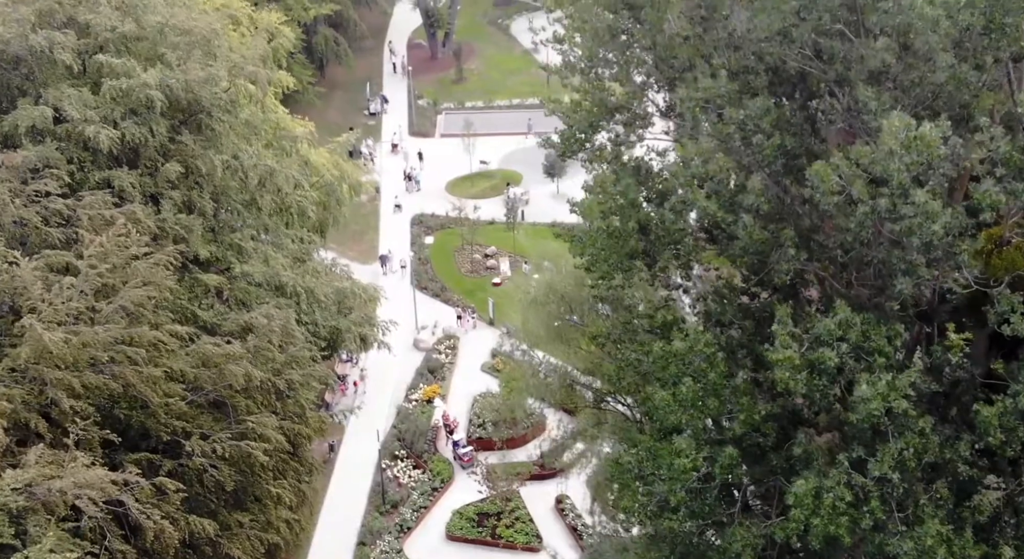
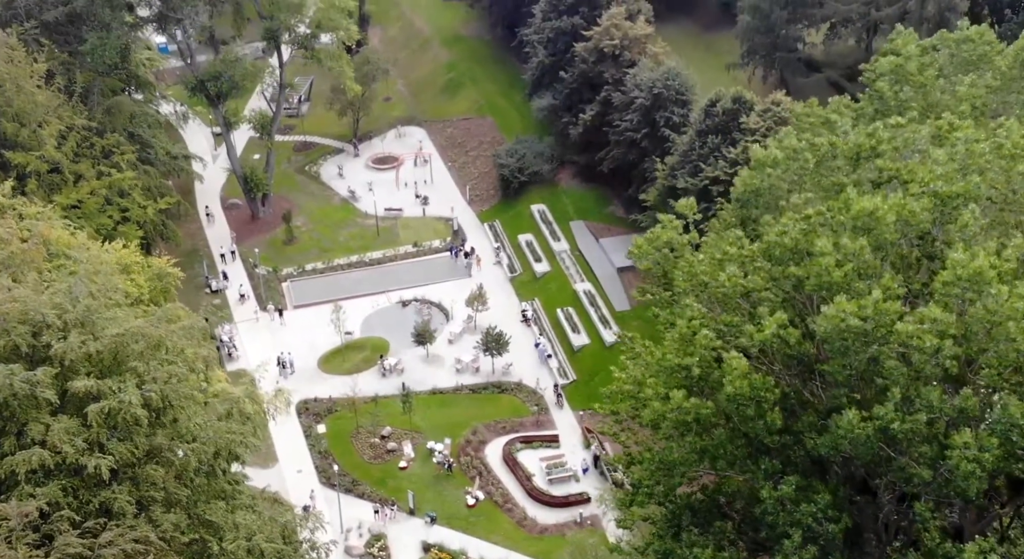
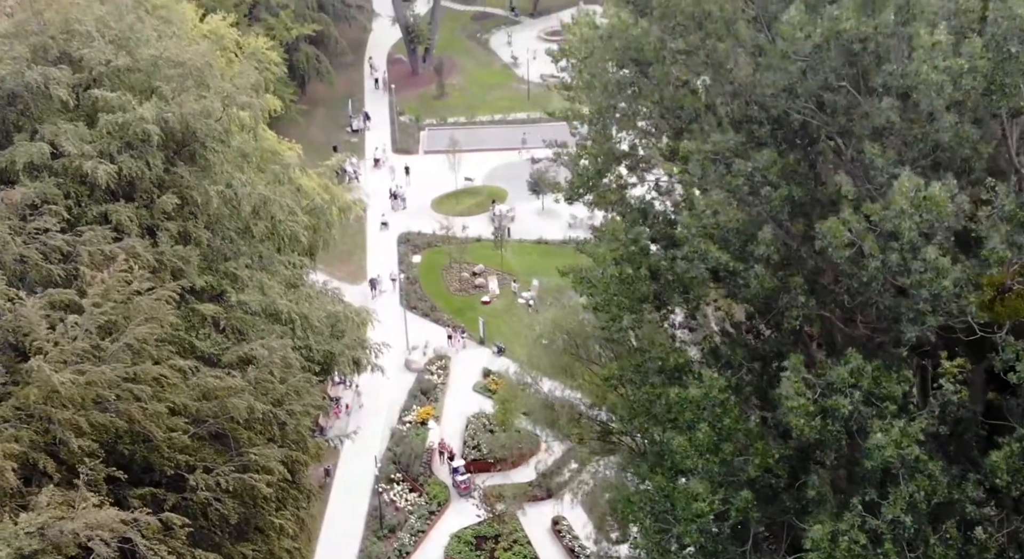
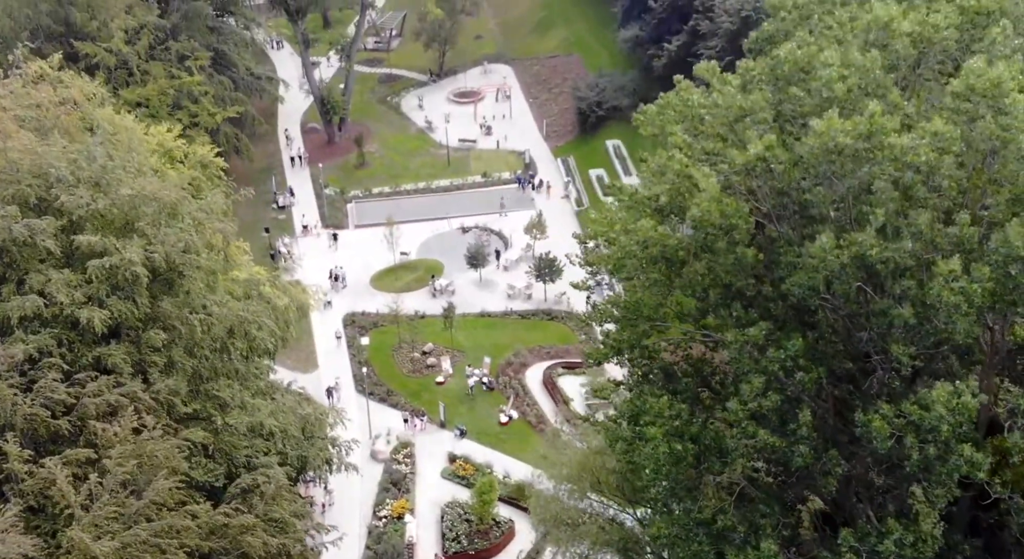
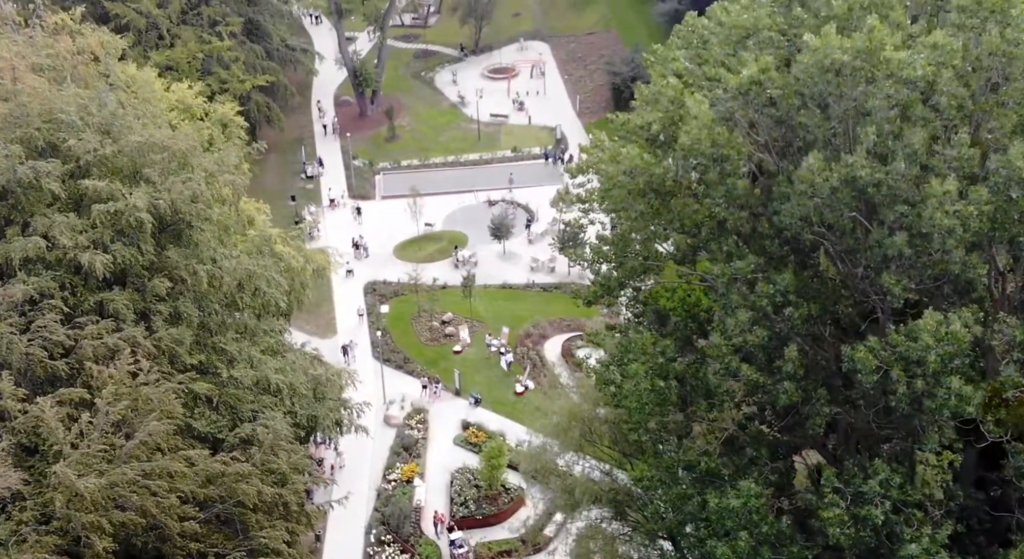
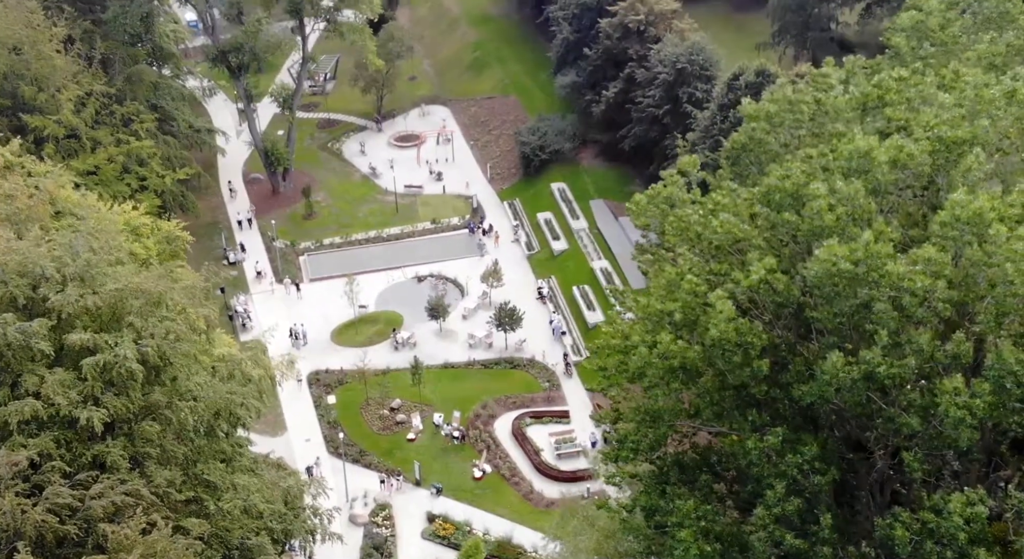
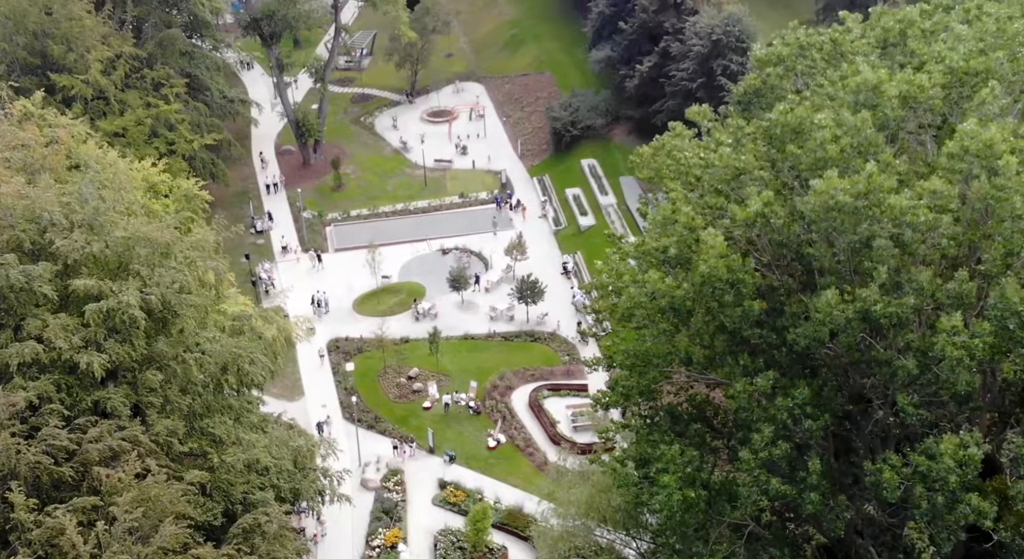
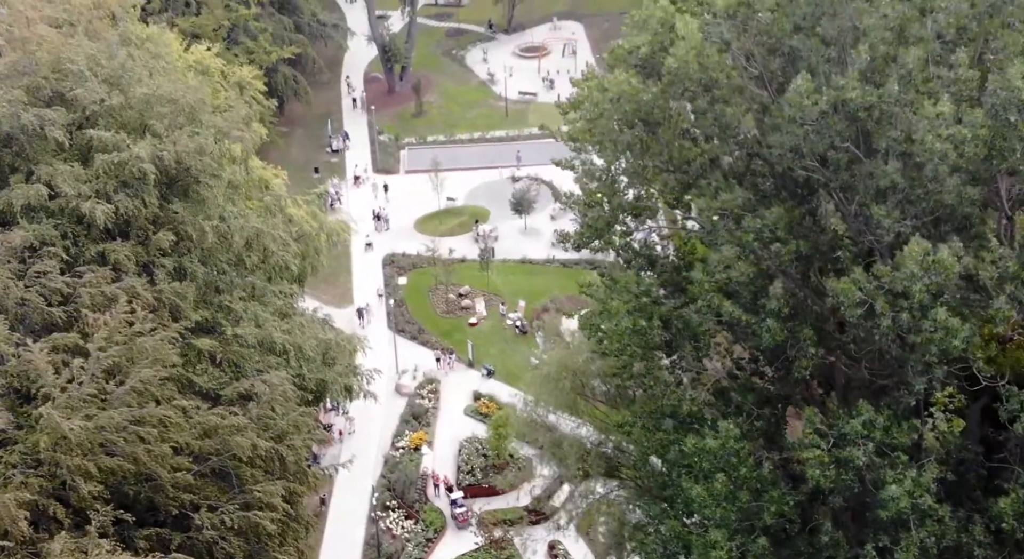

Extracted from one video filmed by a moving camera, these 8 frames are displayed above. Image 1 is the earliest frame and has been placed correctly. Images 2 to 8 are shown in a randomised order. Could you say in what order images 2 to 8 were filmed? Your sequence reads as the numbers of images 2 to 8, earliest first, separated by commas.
3, 8, 5, 4, 7, 6, 2
